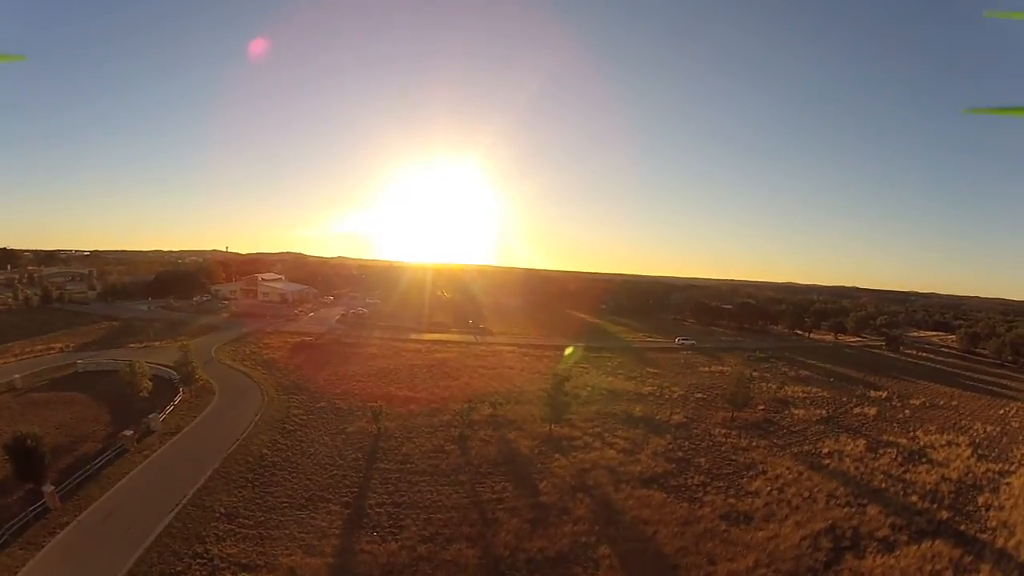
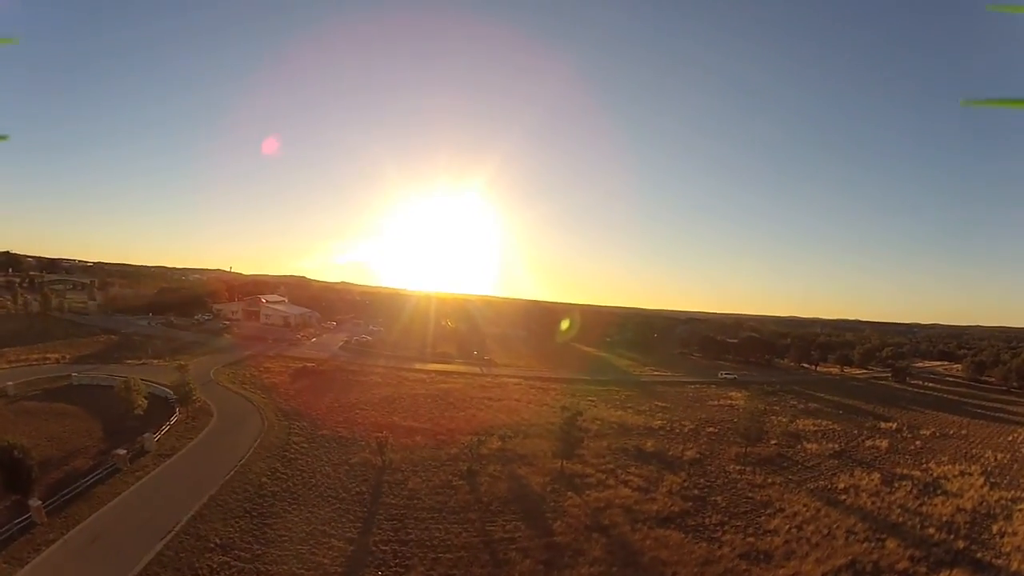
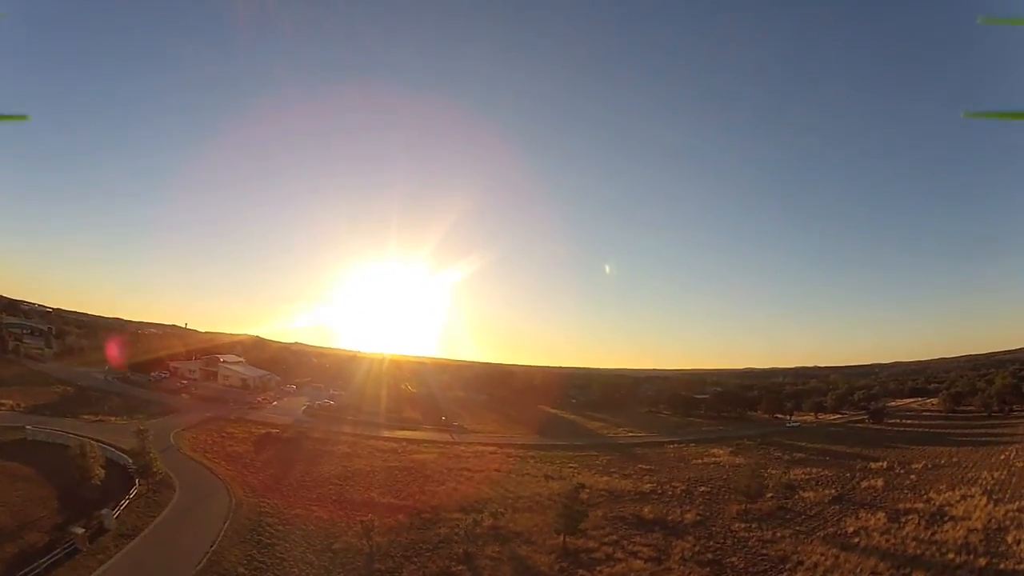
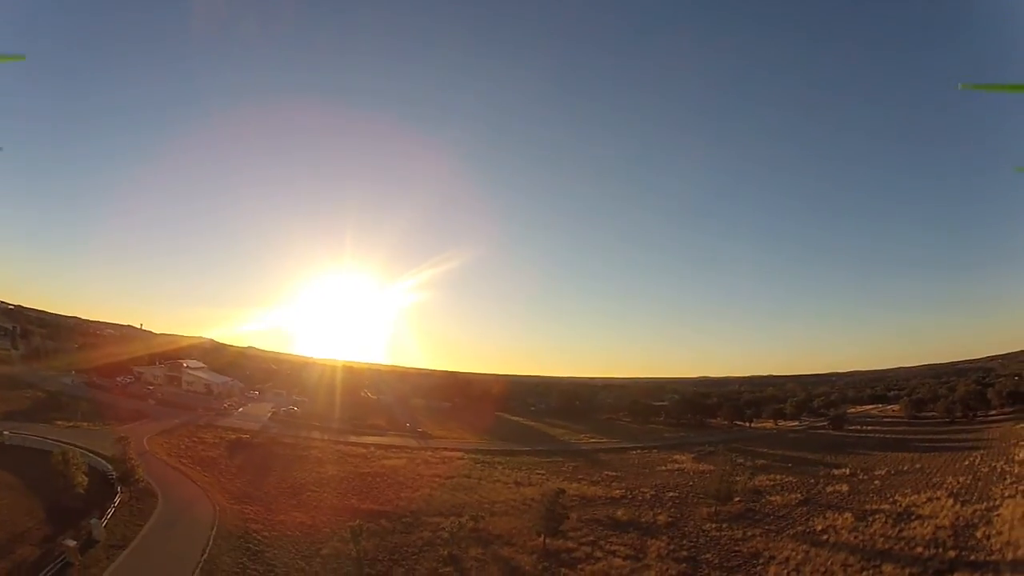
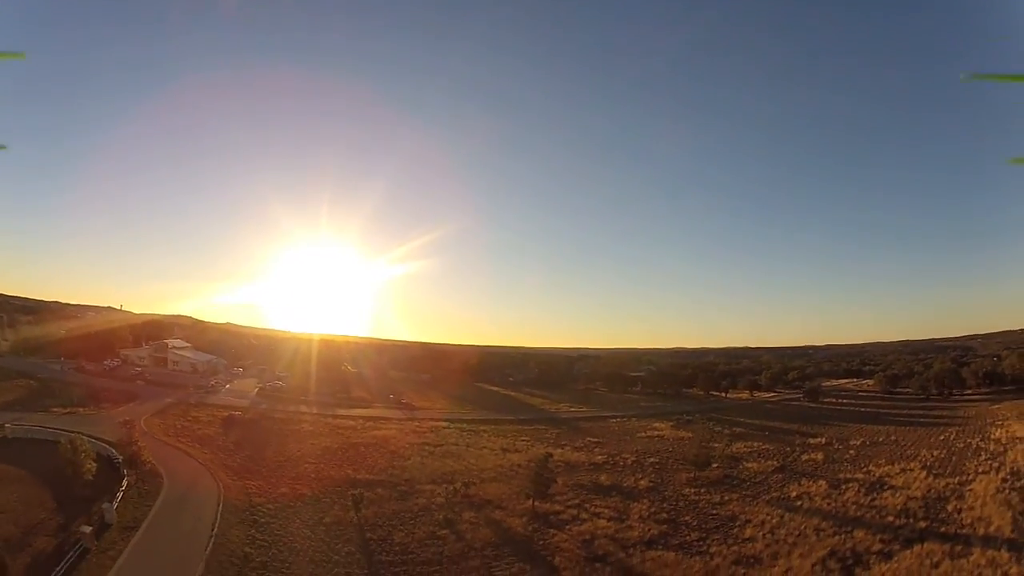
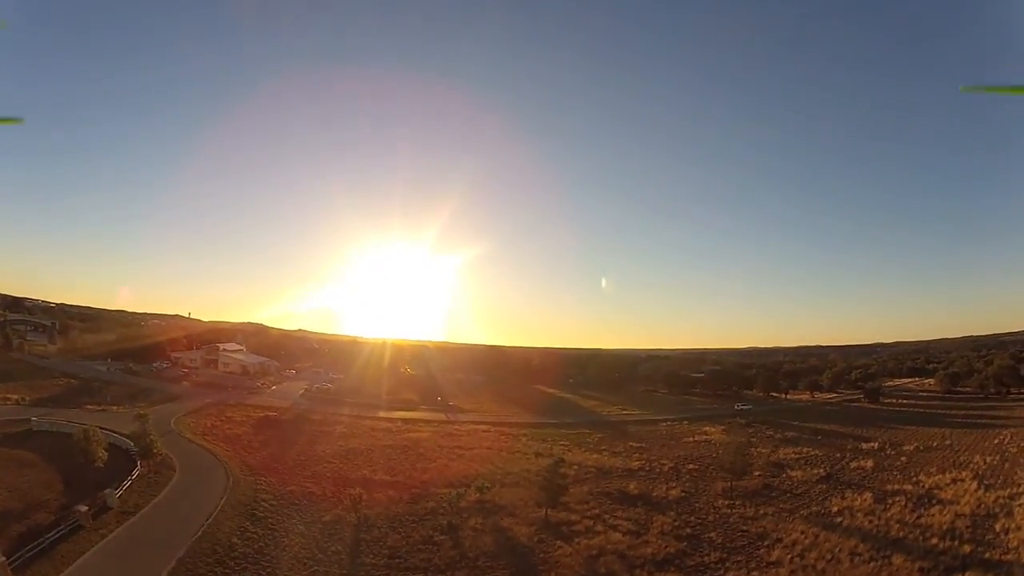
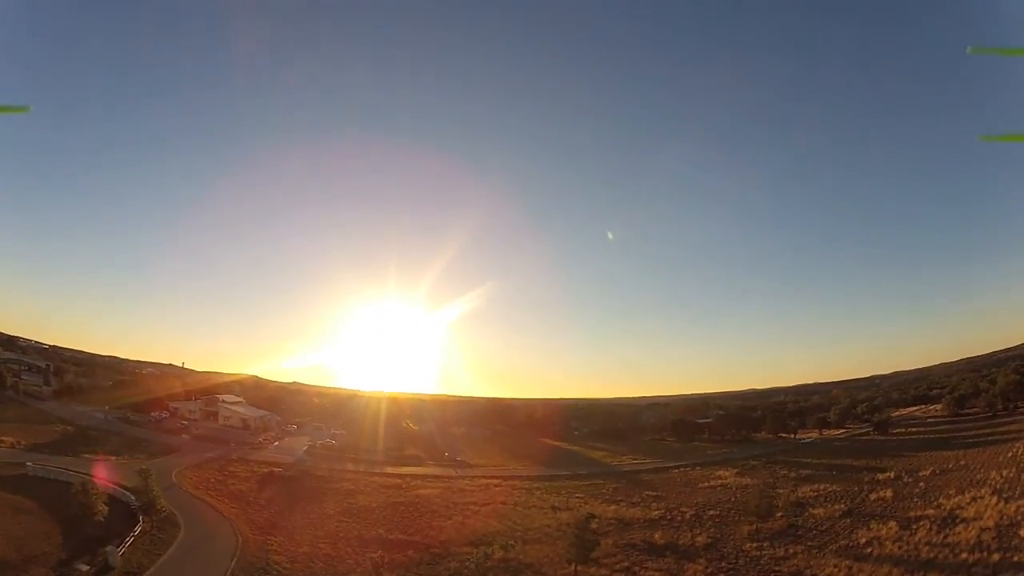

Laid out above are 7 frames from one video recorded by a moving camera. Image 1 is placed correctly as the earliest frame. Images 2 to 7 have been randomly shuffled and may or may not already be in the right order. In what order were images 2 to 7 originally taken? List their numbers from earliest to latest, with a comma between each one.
2, 6, 3, 7, 4, 5
